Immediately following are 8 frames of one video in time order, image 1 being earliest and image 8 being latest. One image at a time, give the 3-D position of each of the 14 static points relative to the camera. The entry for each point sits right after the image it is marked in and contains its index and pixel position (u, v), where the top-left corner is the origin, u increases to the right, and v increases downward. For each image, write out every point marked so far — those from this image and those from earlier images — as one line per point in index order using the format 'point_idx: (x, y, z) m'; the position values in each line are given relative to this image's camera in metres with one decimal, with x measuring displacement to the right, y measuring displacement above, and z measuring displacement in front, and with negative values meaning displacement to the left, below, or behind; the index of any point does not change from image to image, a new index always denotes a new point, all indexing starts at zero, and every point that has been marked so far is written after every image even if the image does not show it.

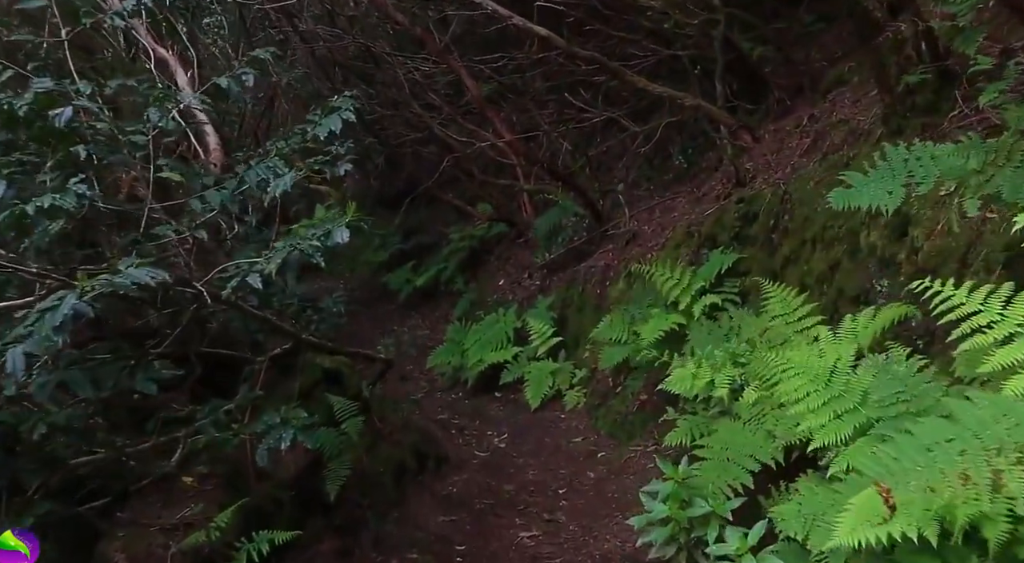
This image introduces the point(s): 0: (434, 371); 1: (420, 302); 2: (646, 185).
0: (-1.0, -1.1, +11.9) m
1: (-1.4, -0.3, +15.1) m
2: (+1.7, +1.2, +11.6) m
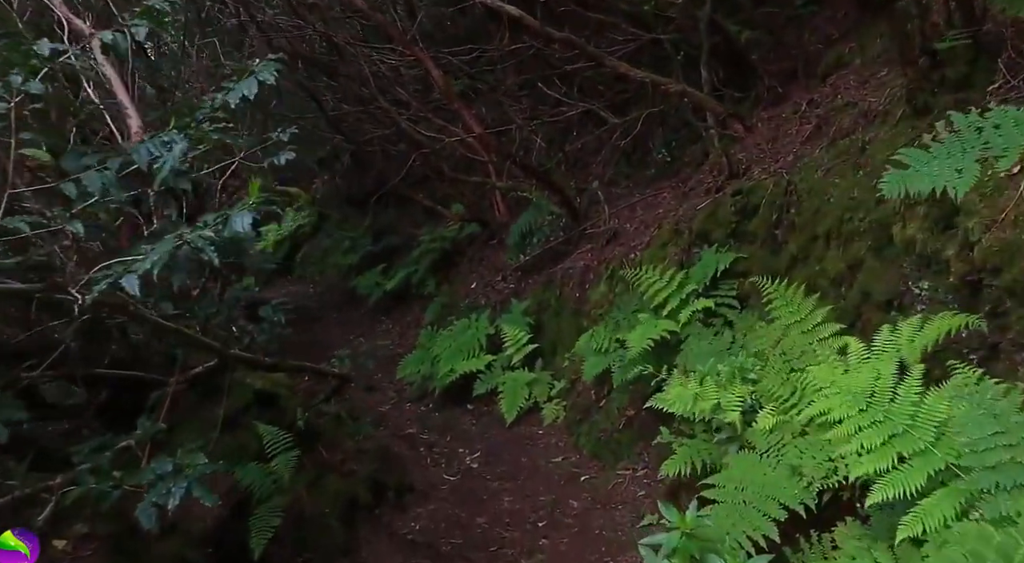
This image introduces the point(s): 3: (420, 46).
0: (-1.3, -1.2, +11.1) m
1: (-1.8, -0.4, +14.3) m
2: (+1.3, +1.2, +10.9) m
3: (-1.1, +3.0, +11.6) m
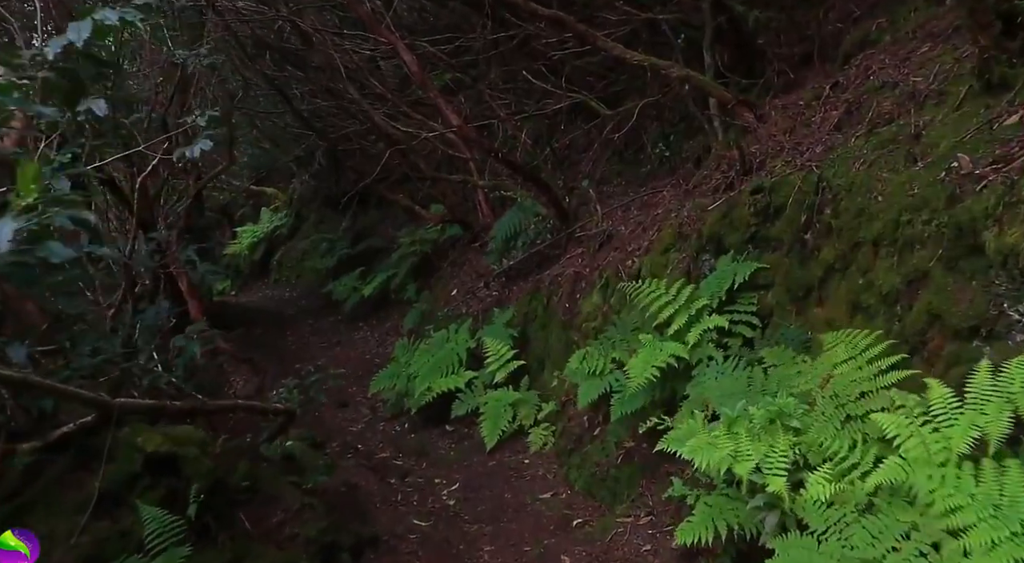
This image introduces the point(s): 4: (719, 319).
0: (-1.5, -1.3, +10.1) m
1: (-2.1, -0.5, +13.4) m
2: (+1.1, +1.1, +10.0) m
3: (-1.4, +2.9, +10.7) m
4: (+1.1, -0.2, +5.1) m
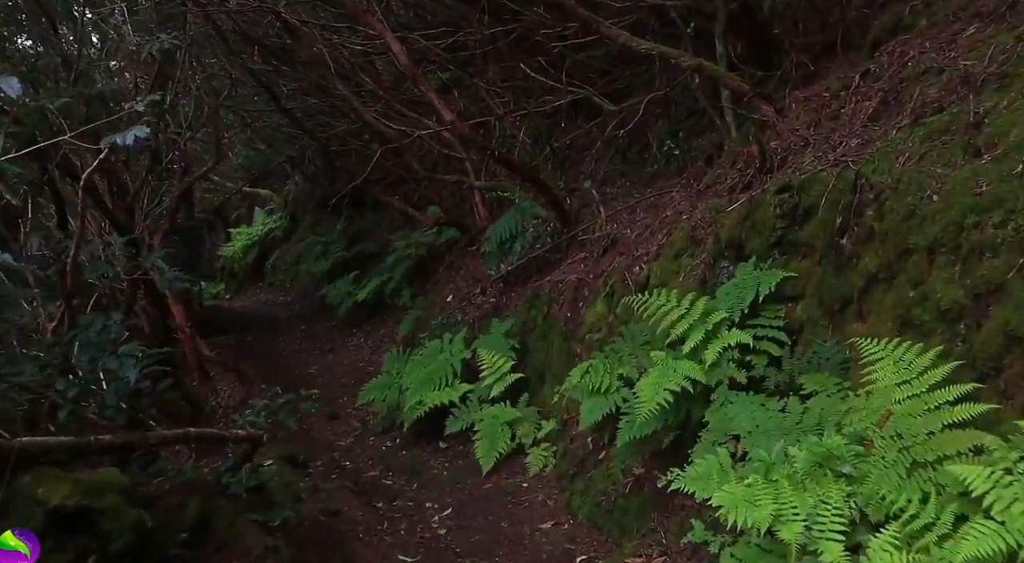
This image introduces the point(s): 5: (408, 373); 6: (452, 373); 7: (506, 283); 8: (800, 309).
0: (-1.5, -1.3, +9.6) m
1: (-2.1, -0.5, +12.8) m
2: (+1.1, +1.0, +9.4) m
3: (-1.4, +2.8, +10.1) m
4: (+1.1, -0.3, +4.5) m
5: (-1.0, -0.9, +8.8) m
6: (-0.5, -0.8, +8.3) m
7: (-0.1, 0.0, +9.4) m
8: (+1.4, -0.1, +4.6) m
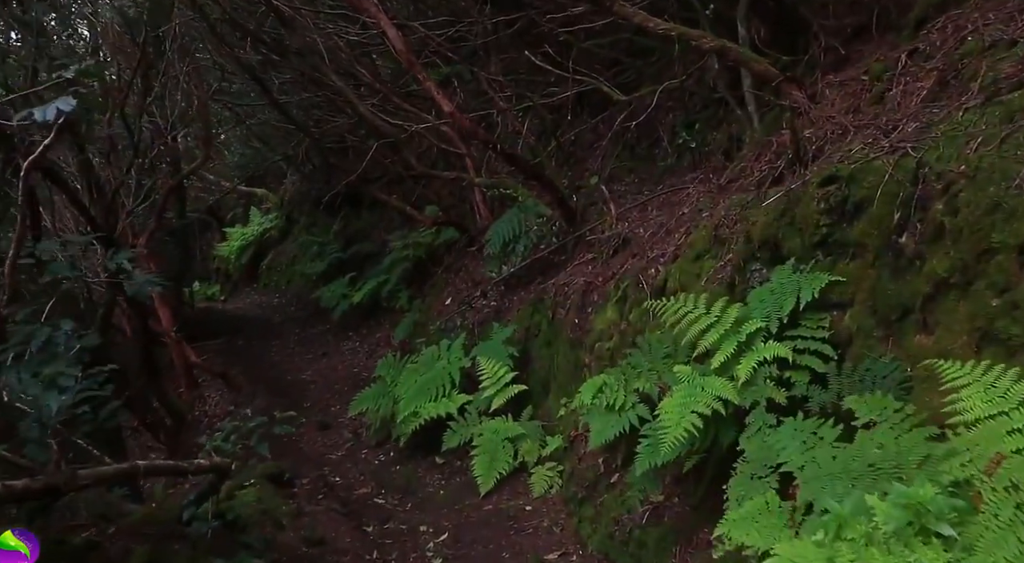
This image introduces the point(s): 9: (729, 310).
0: (-1.5, -1.3, +9.0) m
1: (-2.1, -0.6, +12.2) m
2: (+1.1, +1.0, +8.8) m
3: (-1.3, +2.8, +9.5) m
4: (+1.1, -0.3, +3.9) m
5: (-1.0, -0.9, +8.2) m
6: (-0.5, -0.8, +7.8) m
7: (0.0, 0.0, +8.8) m
8: (+1.4, -0.2, +4.0) m
9: (+1.0, -0.1, +4.3) m
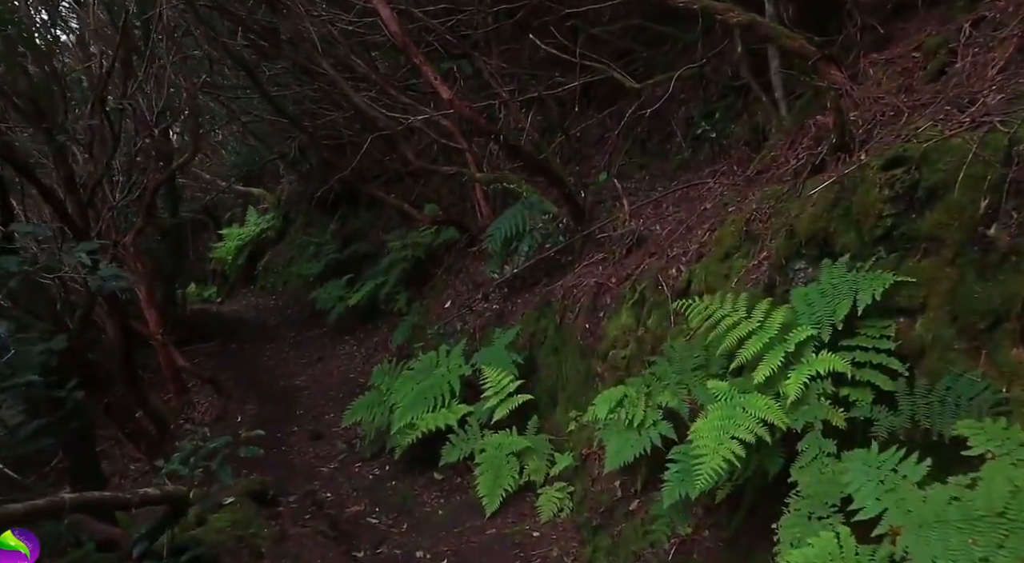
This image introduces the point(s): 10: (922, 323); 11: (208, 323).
0: (-1.4, -1.4, +8.4) m
1: (-2.0, -0.6, +11.6) m
2: (+1.2, +1.0, +8.2) m
3: (-1.3, +2.8, +9.0) m
4: (+1.2, -0.3, +3.4) m
5: (-0.9, -0.9, +7.6) m
6: (-0.5, -0.9, +7.2) m
7: (0.0, -0.1, +8.2) m
8: (+1.5, -0.2, +3.4) m
9: (+1.0, -0.1, +3.7) m
10: (+1.5, -0.2, +3.4) m
11: (-4.5, -0.6, +13.6) m
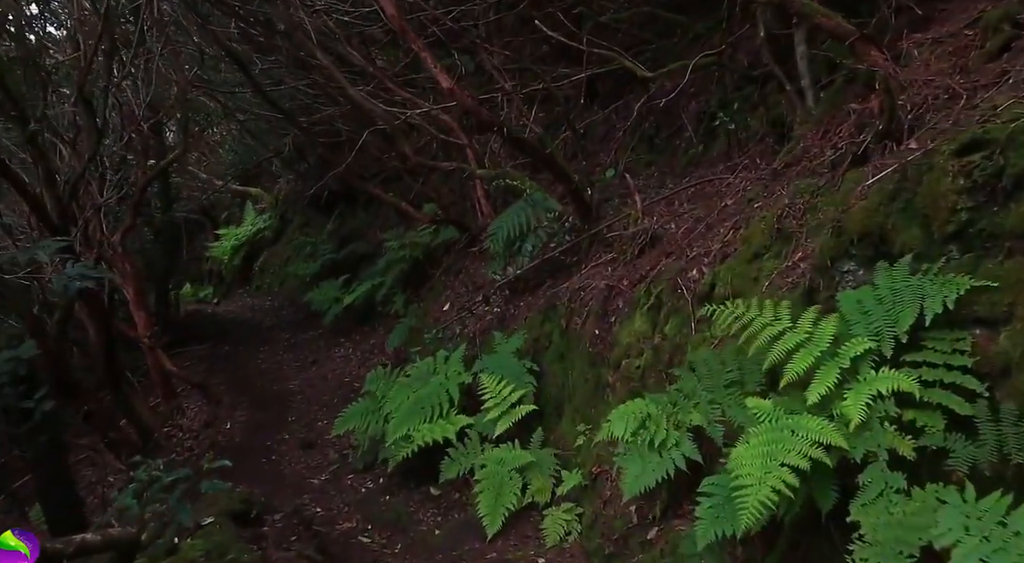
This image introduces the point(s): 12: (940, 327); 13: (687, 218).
0: (-1.4, -1.4, +7.9) m
1: (-2.0, -0.6, +11.2) m
2: (+1.2, +1.0, +7.8) m
3: (-1.3, +2.8, +8.5) m
4: (+1.2, -0.3, +2.9) m
5: (-0.9, -0.9, +7.1) m
6: (-0.5, -0.9, +6.7) m
7: (0.0, -0.1, +7.7) m
8: (+1.5, -0.2, +2.9) m
9: (+1.1, -0.1, +3.2) m
10: (+1.5, -0.2, +3.0) m
11: (-4.5, -0.6, +13.2) m
12: (+1.4, -0.1, +3.1) m
13: (+1.2, +0.4, +6.1) m
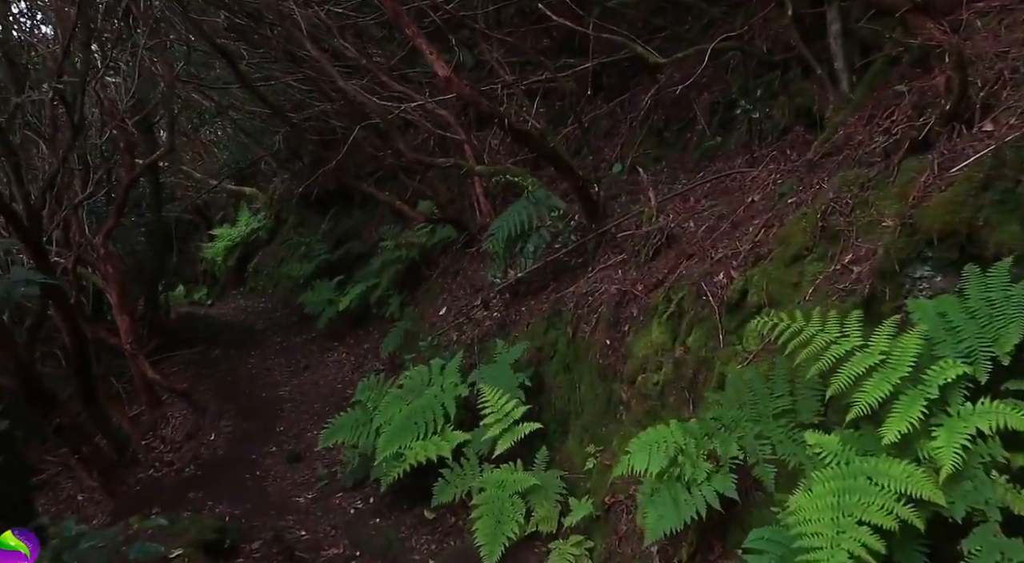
0: (-1.4, -1.4, +7.3) m
1: (-2.0, -0.6, +10.6) m
2: (+1.2, +0.9, +7.2) m
3: (-1.3, +2.7, +7.9) m
4: (+1.2, -0.3, +2.3) m
5: (-0.9, -0.9, +6.5) m
6: (-0.5, -0.9, +6.1) m
7: (0.0, -0.1, +7.2) m
8: (+1.5, -0.2, +2.3) m
9: (+1.1, -0.2, +2.6) m
10: (+1.5, -0.2, +2.4) m
11: (-4.5, -0.6, +12.6) m
12: (+1.4, -0.2, +2.5) m
13: (+1.2, +0.4, +5.6) m
